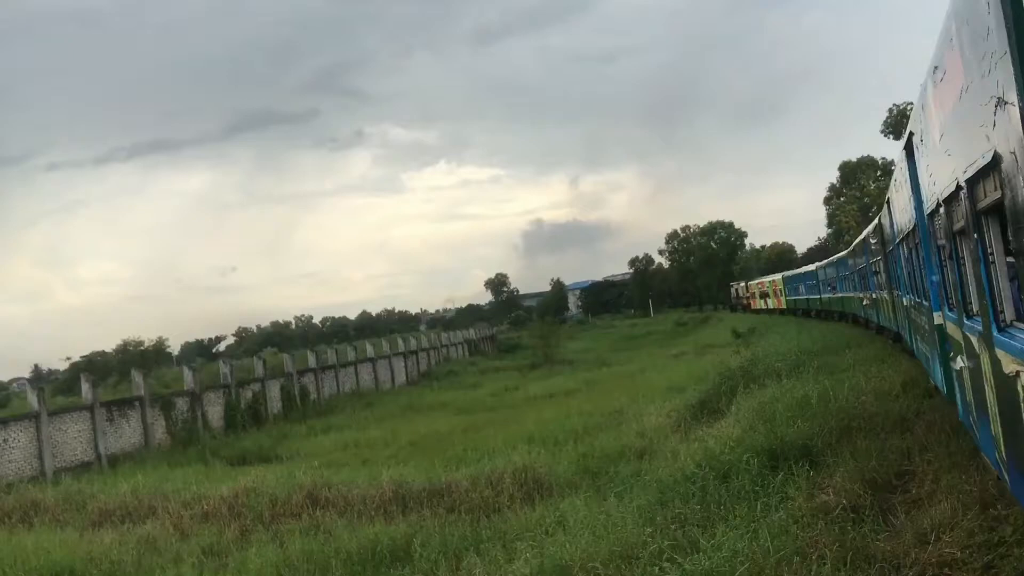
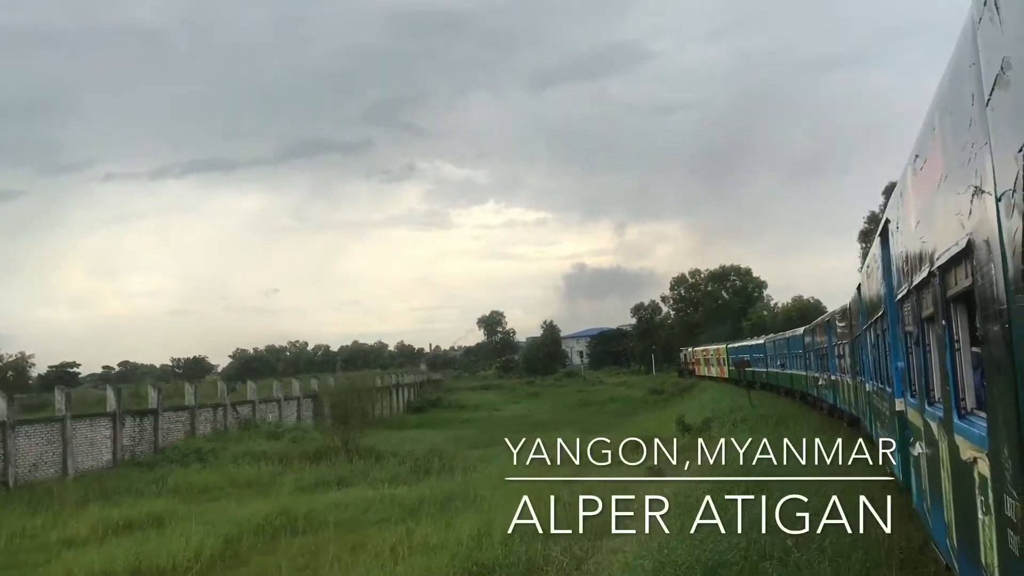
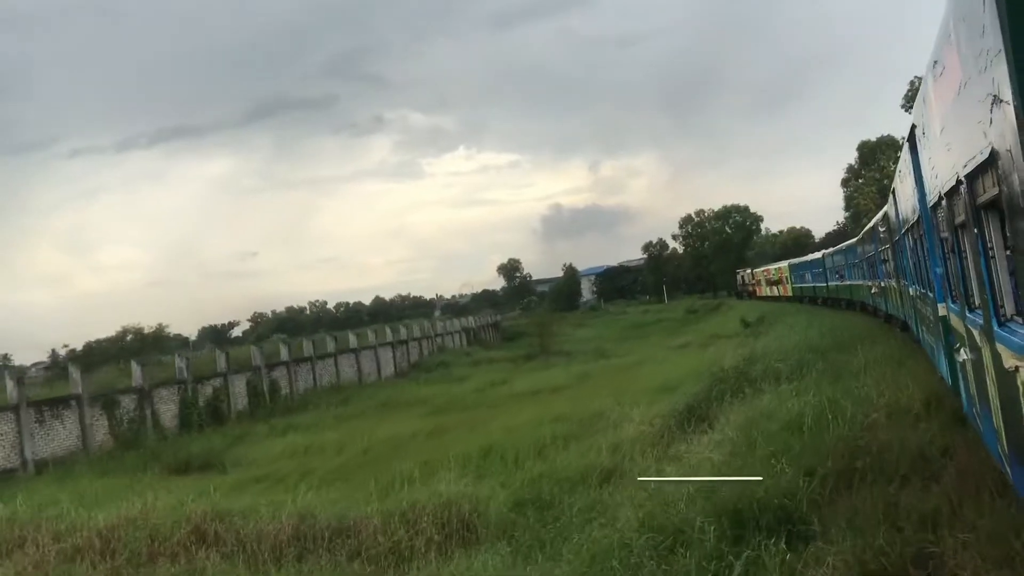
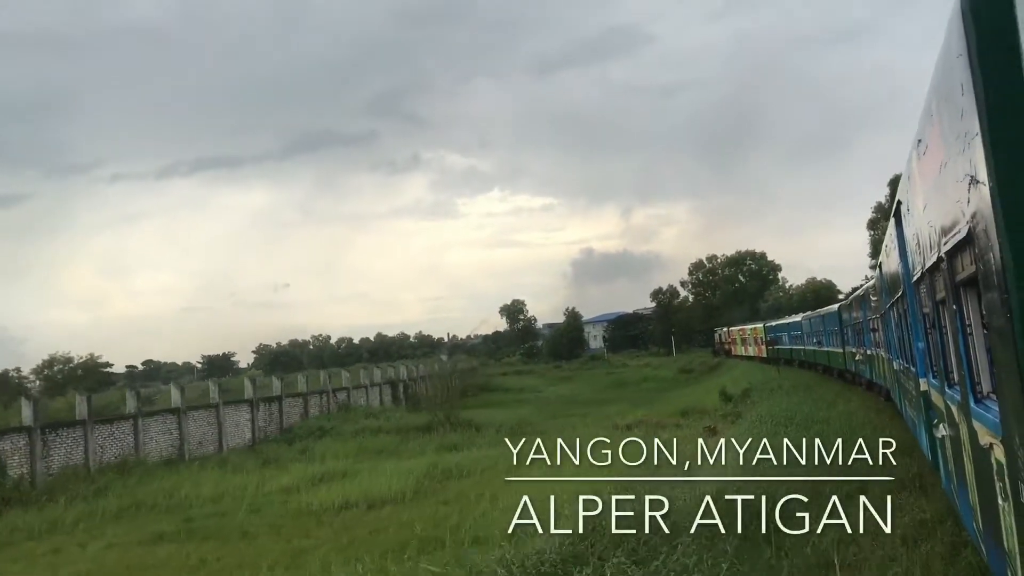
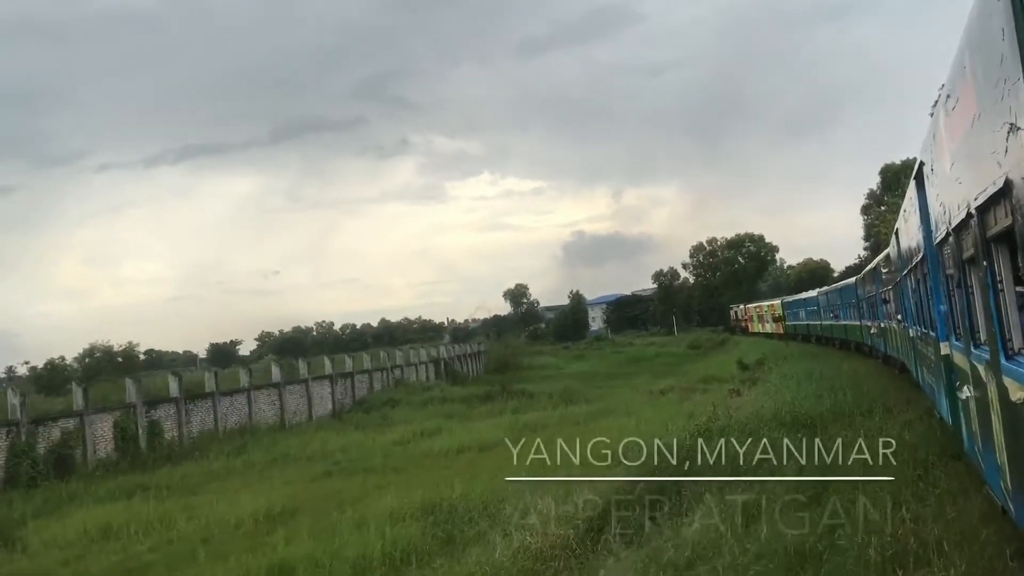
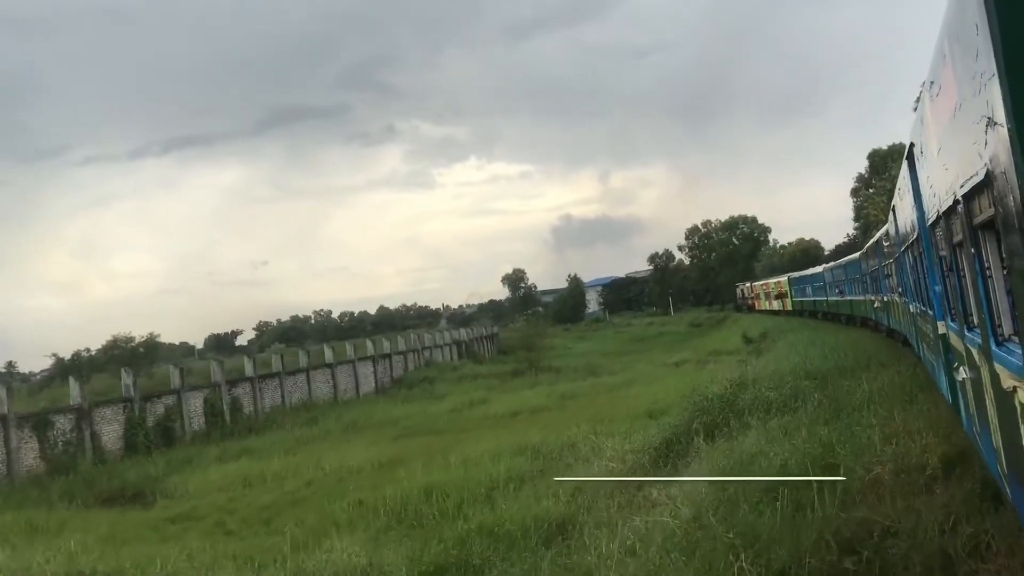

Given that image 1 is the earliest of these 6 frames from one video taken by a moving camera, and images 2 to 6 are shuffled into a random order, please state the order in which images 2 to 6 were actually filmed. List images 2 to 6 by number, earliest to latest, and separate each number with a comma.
3, 6, 5, 4, 2
